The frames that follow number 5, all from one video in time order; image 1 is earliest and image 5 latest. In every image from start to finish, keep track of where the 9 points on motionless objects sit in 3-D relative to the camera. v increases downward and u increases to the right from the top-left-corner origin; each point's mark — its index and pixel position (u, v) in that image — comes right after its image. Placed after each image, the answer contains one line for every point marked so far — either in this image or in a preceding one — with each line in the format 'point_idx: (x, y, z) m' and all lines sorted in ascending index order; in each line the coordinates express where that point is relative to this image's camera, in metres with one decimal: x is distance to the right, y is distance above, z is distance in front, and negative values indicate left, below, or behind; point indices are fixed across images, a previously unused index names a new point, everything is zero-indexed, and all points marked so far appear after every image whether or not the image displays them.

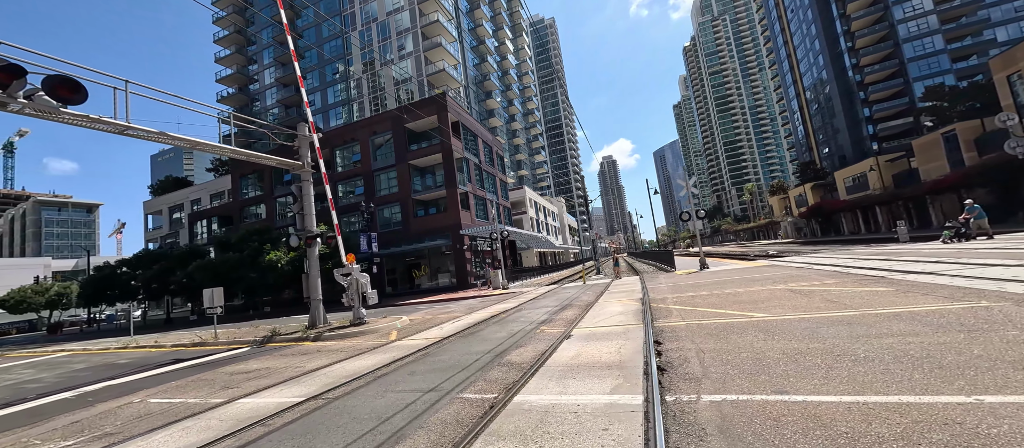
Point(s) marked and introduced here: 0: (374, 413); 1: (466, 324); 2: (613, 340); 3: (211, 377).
0: (-1.9, -2.6, +4.7) m
1: (-1.5, -3.4, +12.1) m
2: (+2.1, -2.4, +7.3) m
3: (-7.0, -3.6, +8.2) m
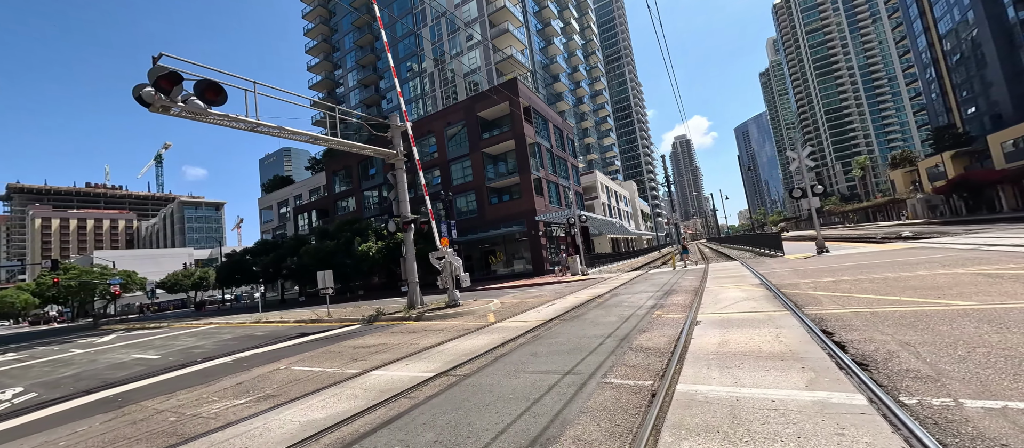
0: (+0.1, -2.2, +4.5) m
1: (+1.7, -2.8, +11.7) m
2: (+4.4, -1.8, +6.2) m
3: (-4.4, -3.2, +8.8) m
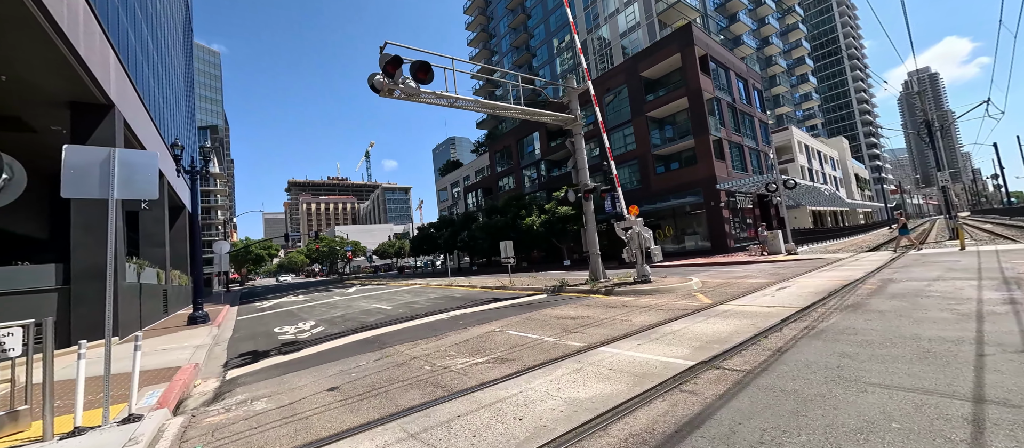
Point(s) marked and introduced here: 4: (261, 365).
0: (+3.1, -1.6, +2.8) m
1: (+7.4, -1.7, +8.8) m
2: (+7.8, -1.1, +2.7) m
3: (+0.7, -2.3, +8.5) m
4: (-5.3, -3.0, +7.4) m
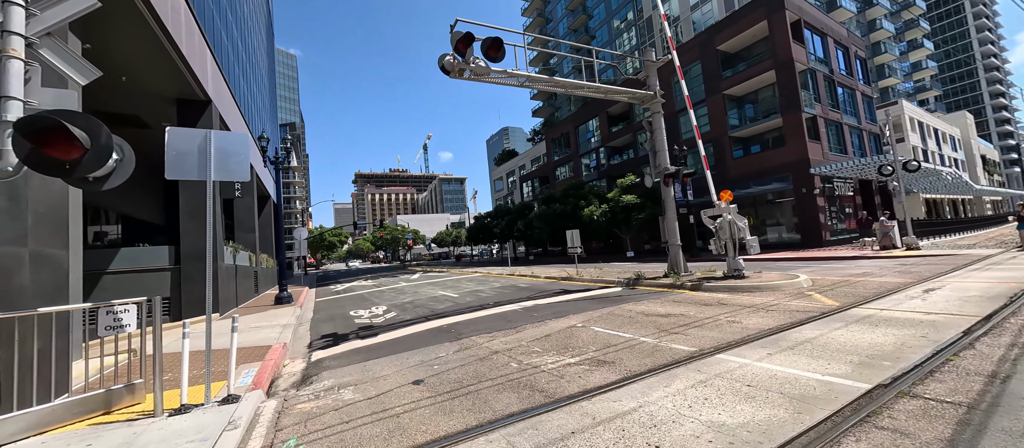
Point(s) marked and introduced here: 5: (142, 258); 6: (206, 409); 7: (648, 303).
0: (+4.0, -1.4, +1.6) m
1: (+9.2, -1.4, +7.0) m
2: (+8.6, -1.0, +0.9) m
3: (+2.5, -2.0, +7.7) m
4: (-3.6, -2.6, +7.5) m
5: (-12.6, -1.1, +12.0) m
6: (-3.7, -2.2, +4.2) m
7: (+3.3, -2.0, +8.7) m
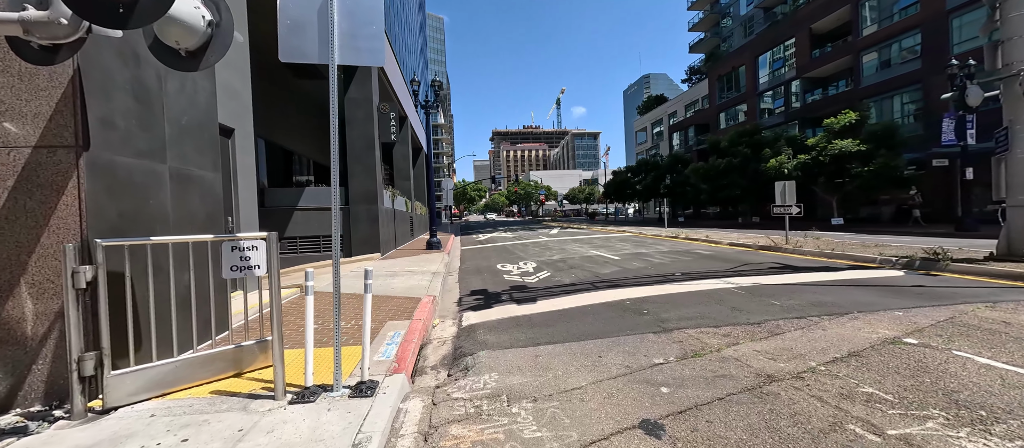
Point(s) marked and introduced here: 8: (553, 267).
0: (+4.9, -1.4, -2.3) m
1: (+11.6, -1.1, +0.9) m
2: (+8.9, -1.4, -4.7) m
3: (+5.6, -1.2, +3.9) m
4: (-0.3, -1.5, +5.9) m
5: (-7.1, +1.0, +13.0) m
6: (-1.4, -1.4, +2.8) m
7: (+6.7, -1.1, +4.6) m
8: (+1.1, -1.2, +9.6) m
